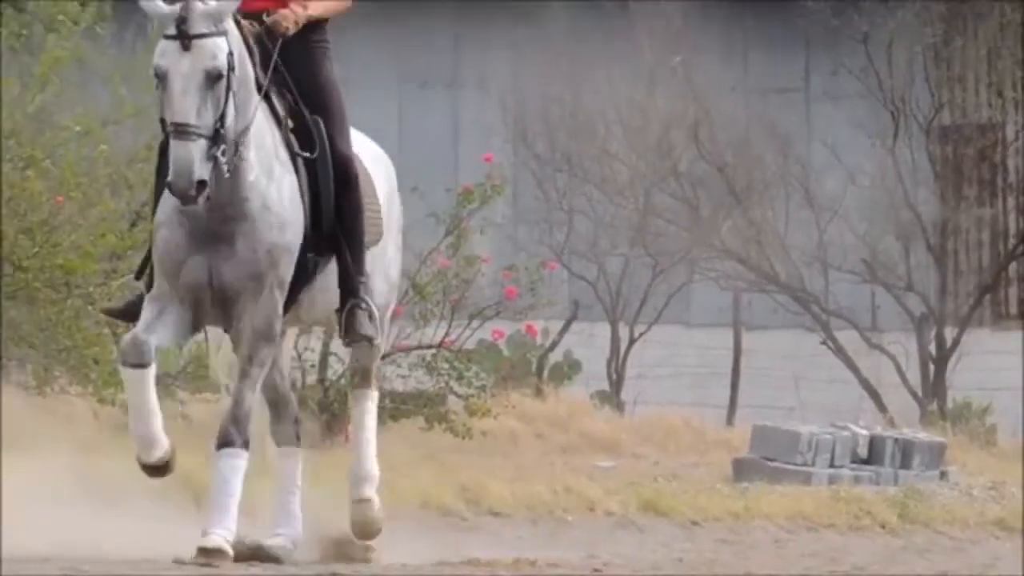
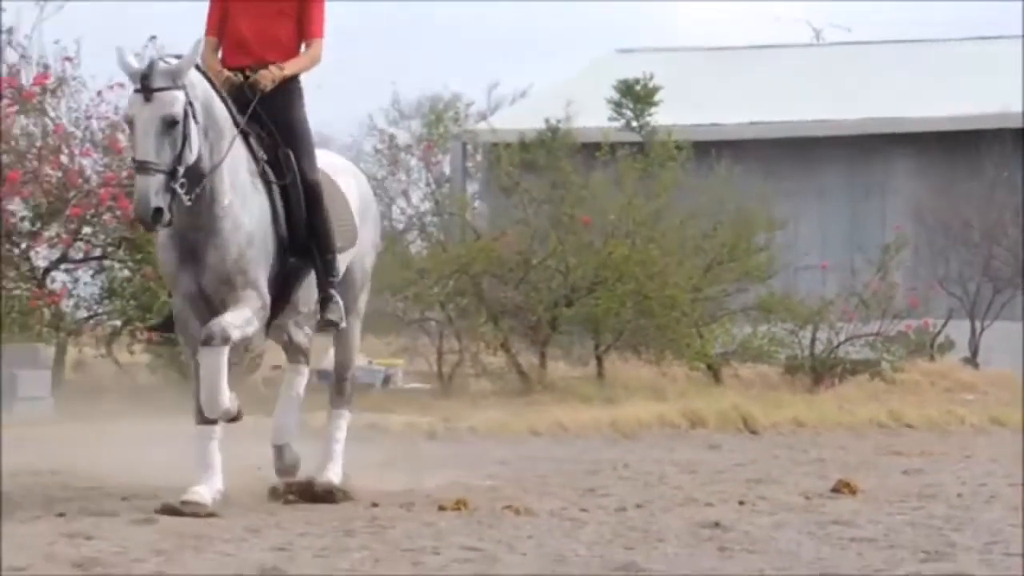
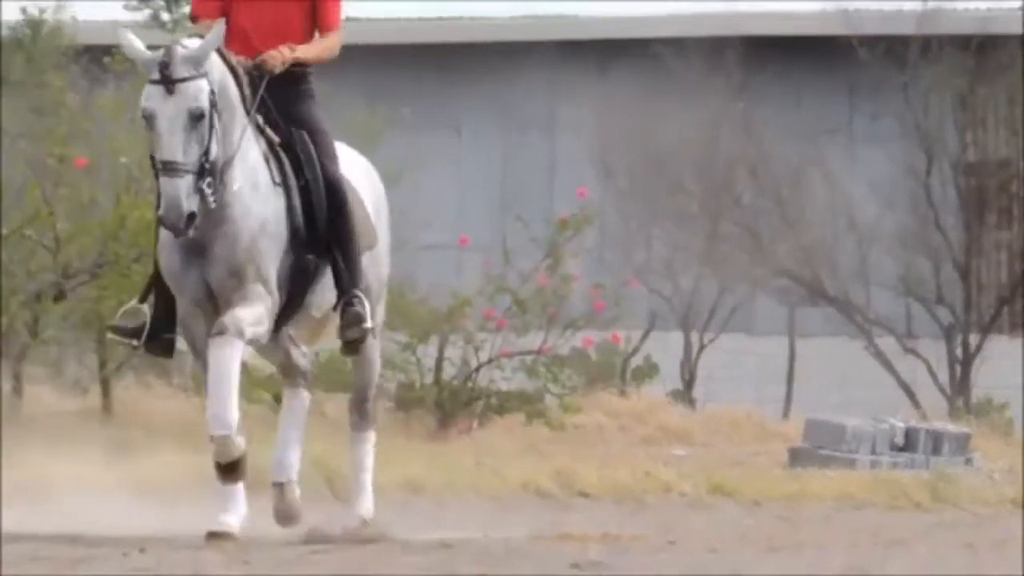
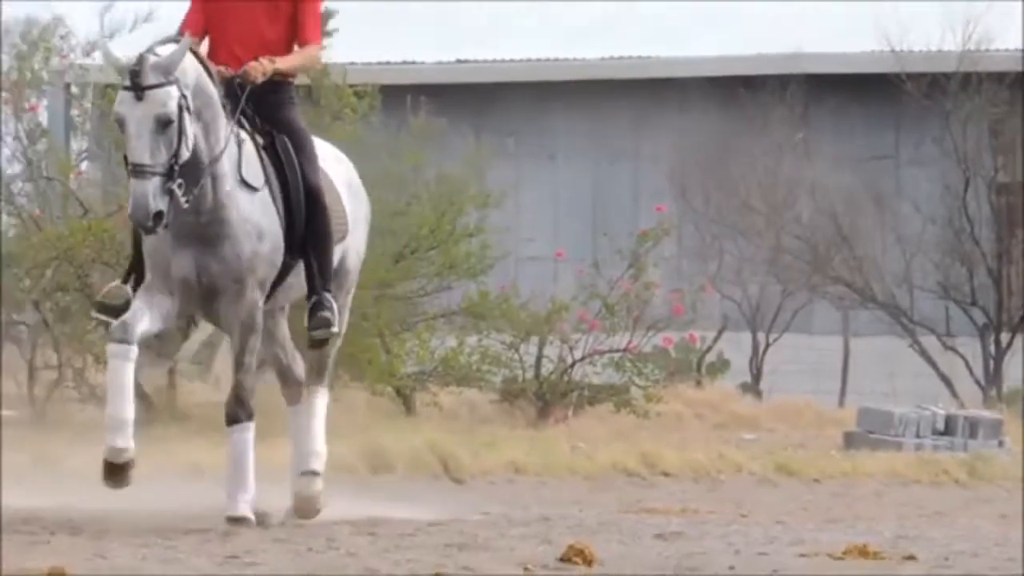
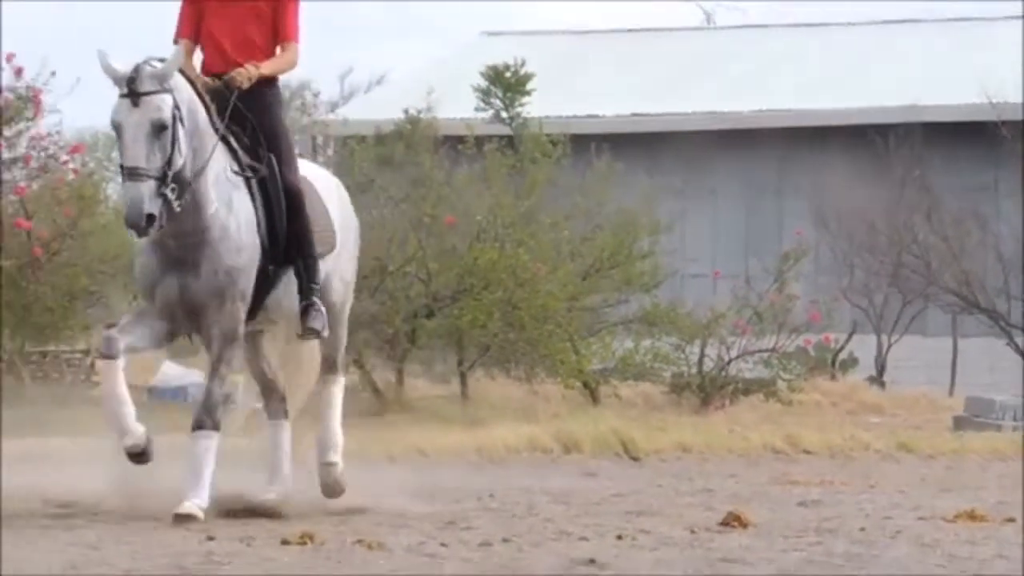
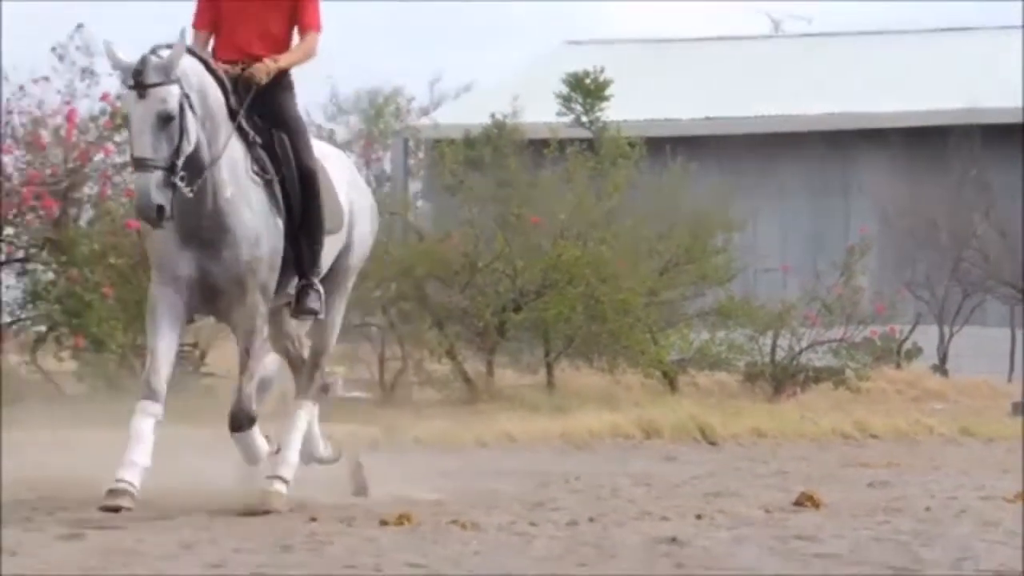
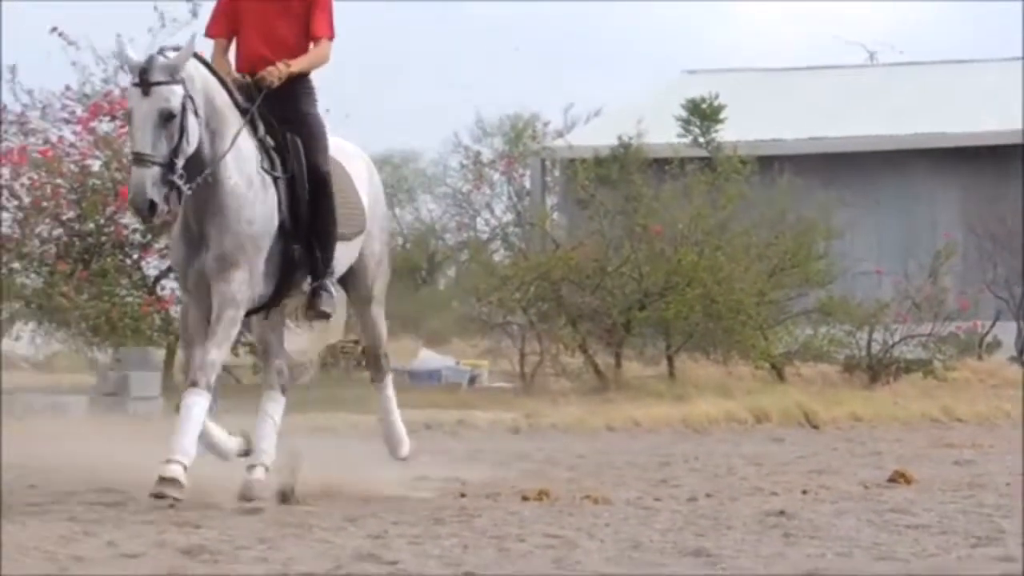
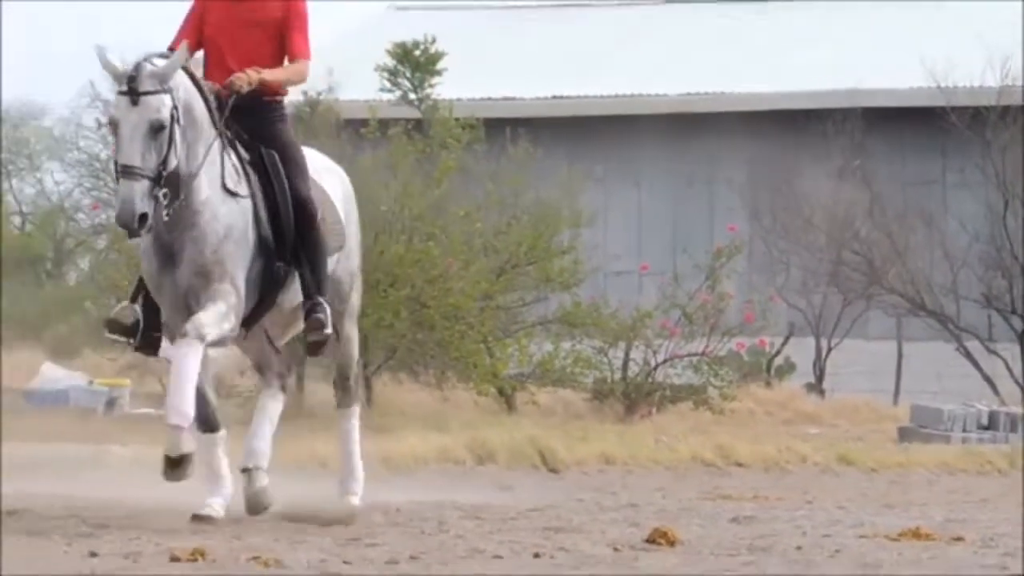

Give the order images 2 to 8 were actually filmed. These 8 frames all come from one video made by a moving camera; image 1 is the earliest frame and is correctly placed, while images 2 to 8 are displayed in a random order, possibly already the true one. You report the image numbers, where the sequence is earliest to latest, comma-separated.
3, 4, 8, 5, 6, 2, 7
